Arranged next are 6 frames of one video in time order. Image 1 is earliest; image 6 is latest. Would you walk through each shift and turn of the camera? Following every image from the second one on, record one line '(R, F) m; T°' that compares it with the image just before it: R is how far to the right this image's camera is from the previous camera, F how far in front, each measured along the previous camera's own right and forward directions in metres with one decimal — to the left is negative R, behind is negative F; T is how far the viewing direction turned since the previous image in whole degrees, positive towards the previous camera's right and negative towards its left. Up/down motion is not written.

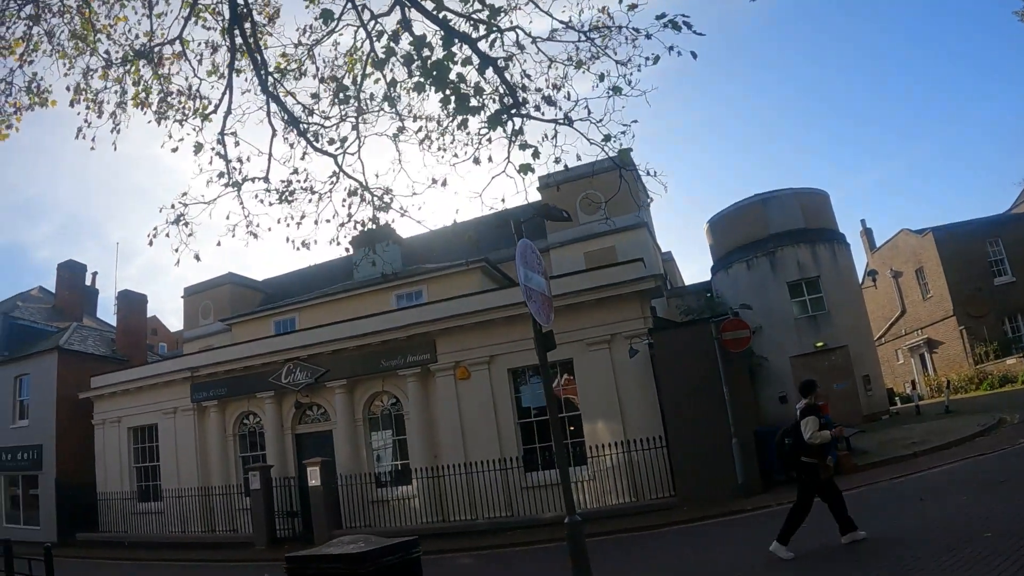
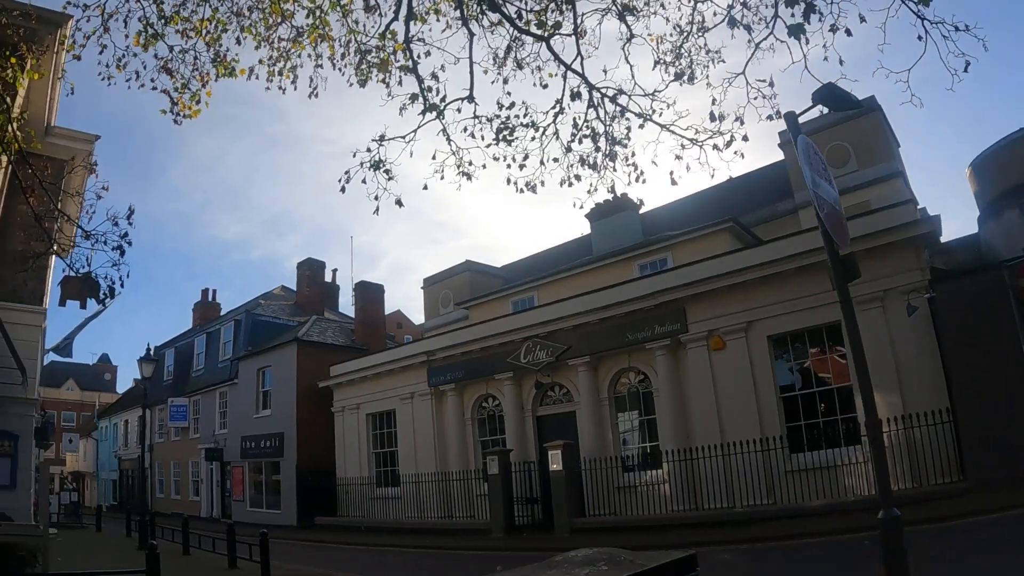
(-2.2, +1.0) m; -12°
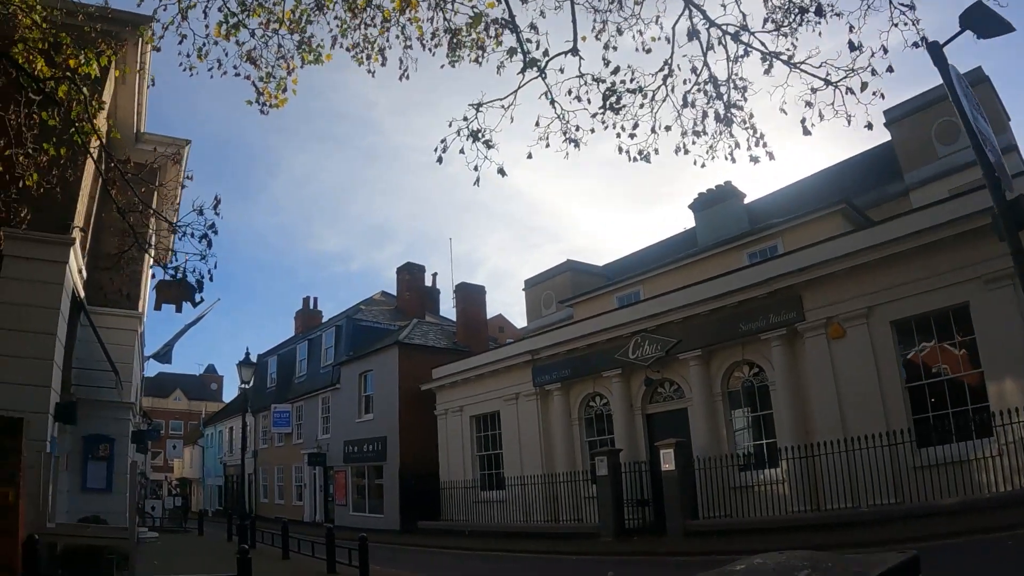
(-0.8, 0.0) m; -6°
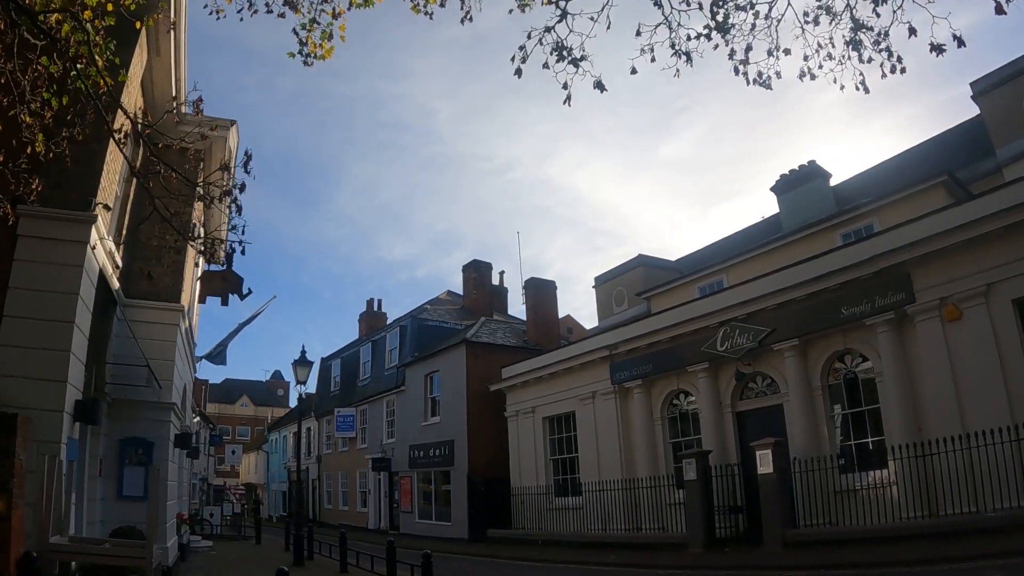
(-0.5, +0.9) m; -4°
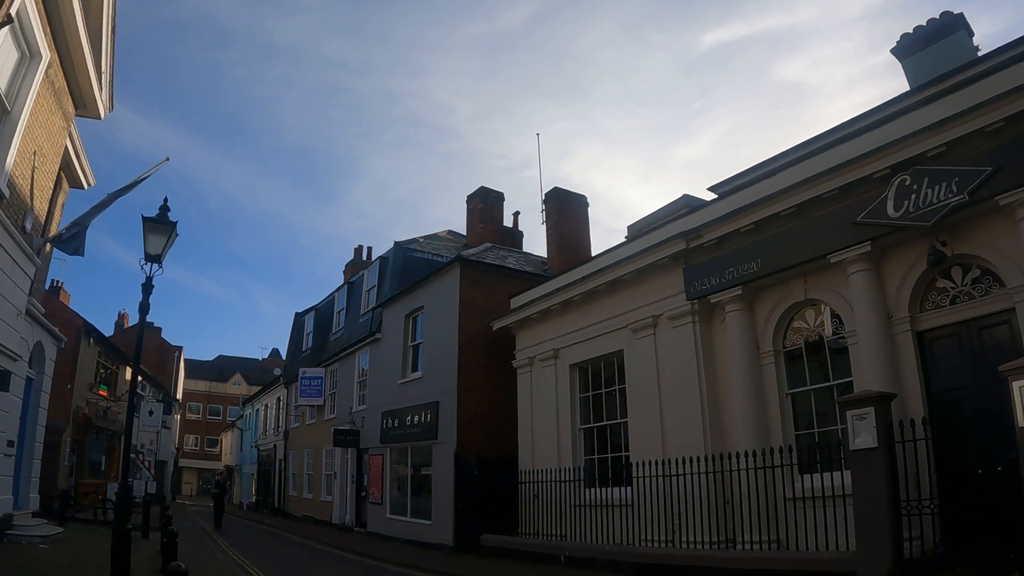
(+0.1, +6.3) m; -2°
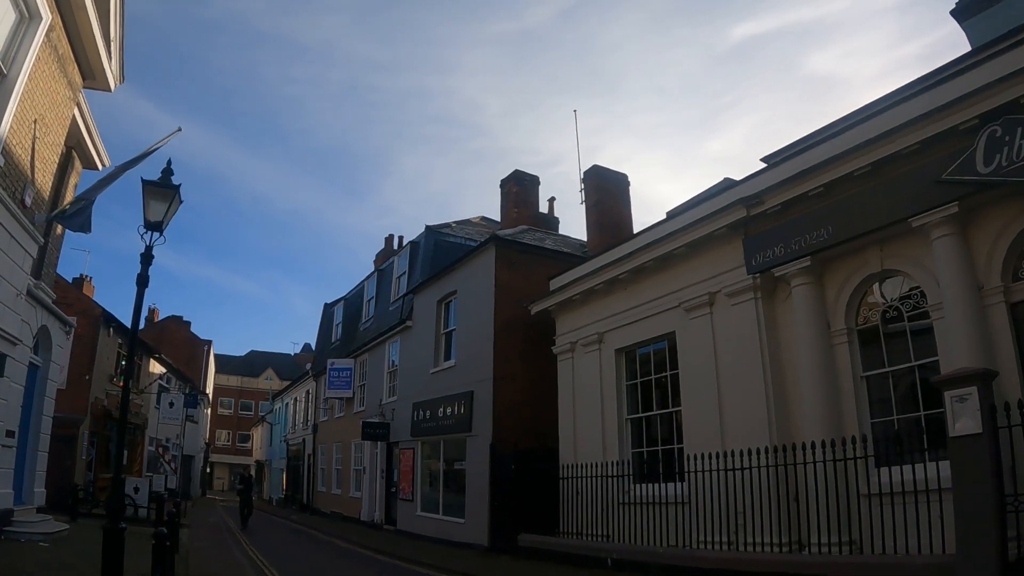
(-0.2, +1.1) m; -2°
